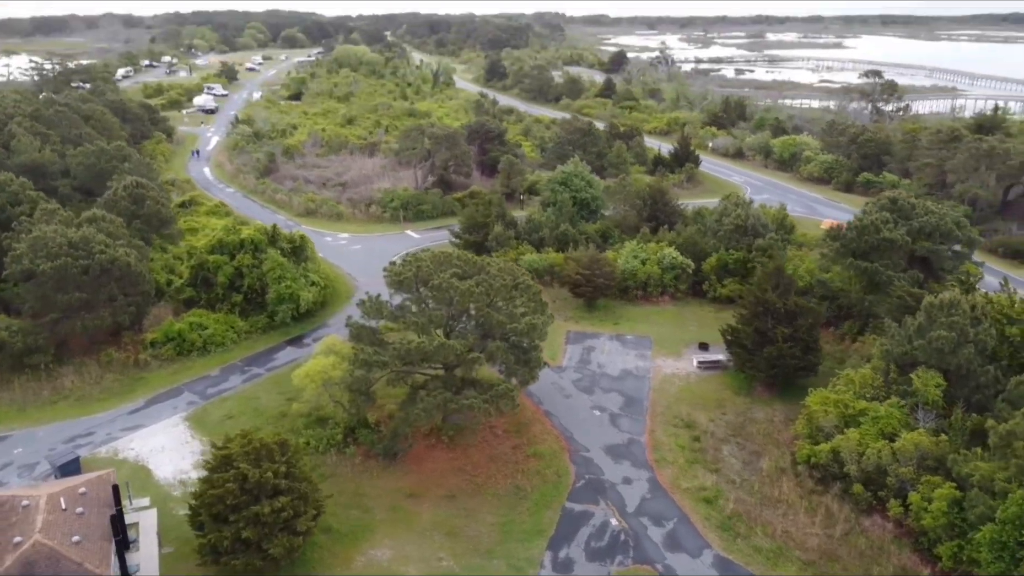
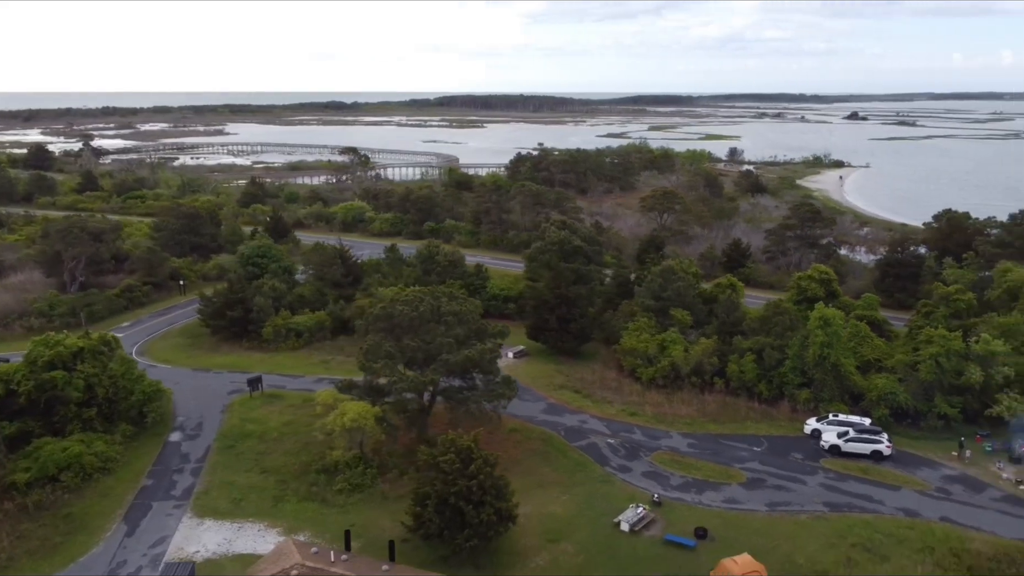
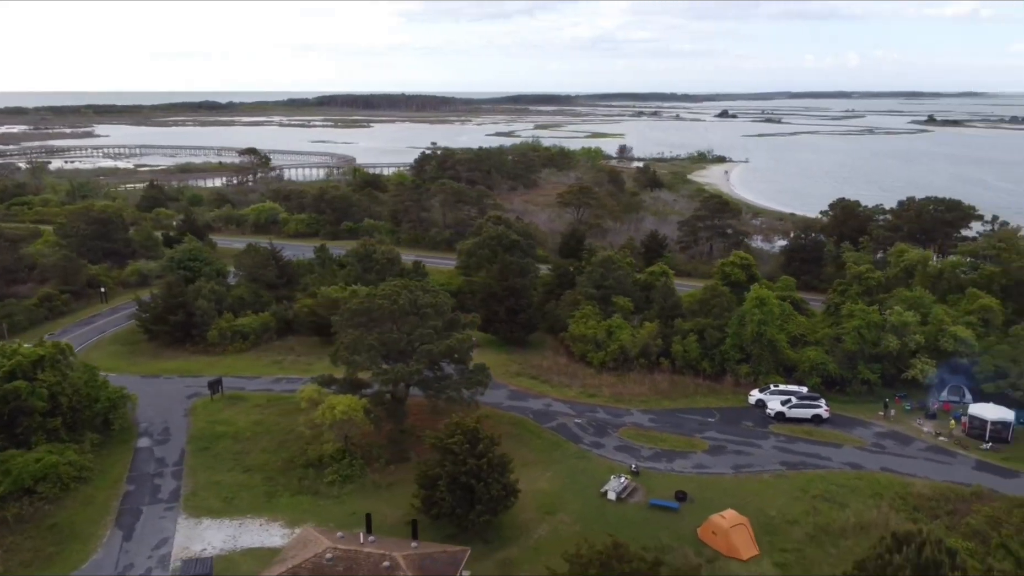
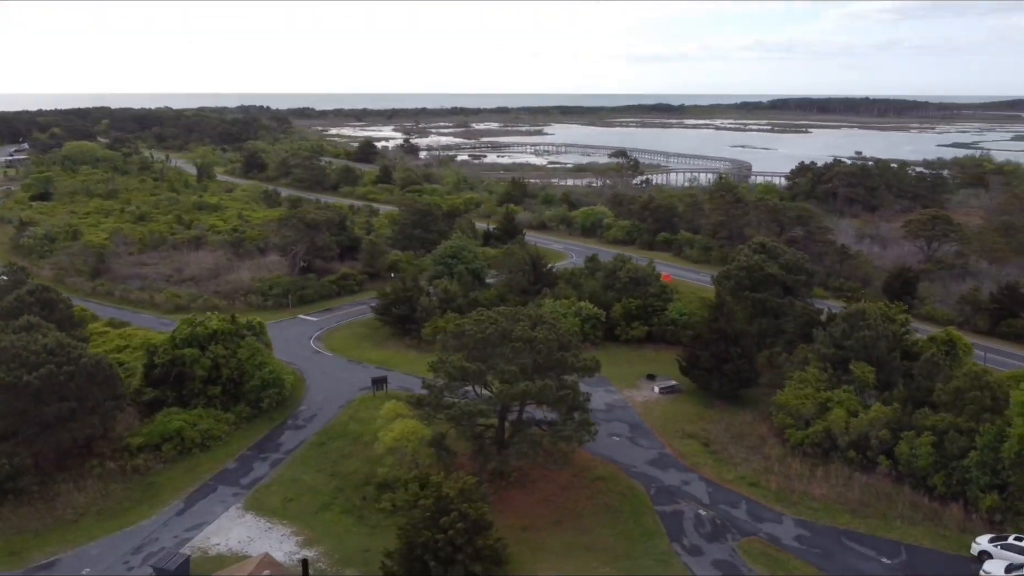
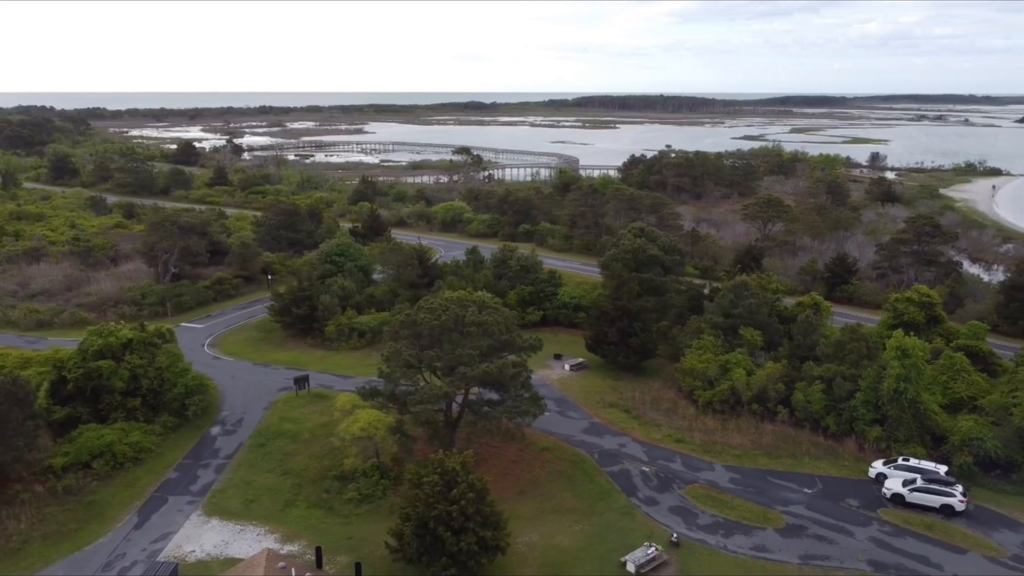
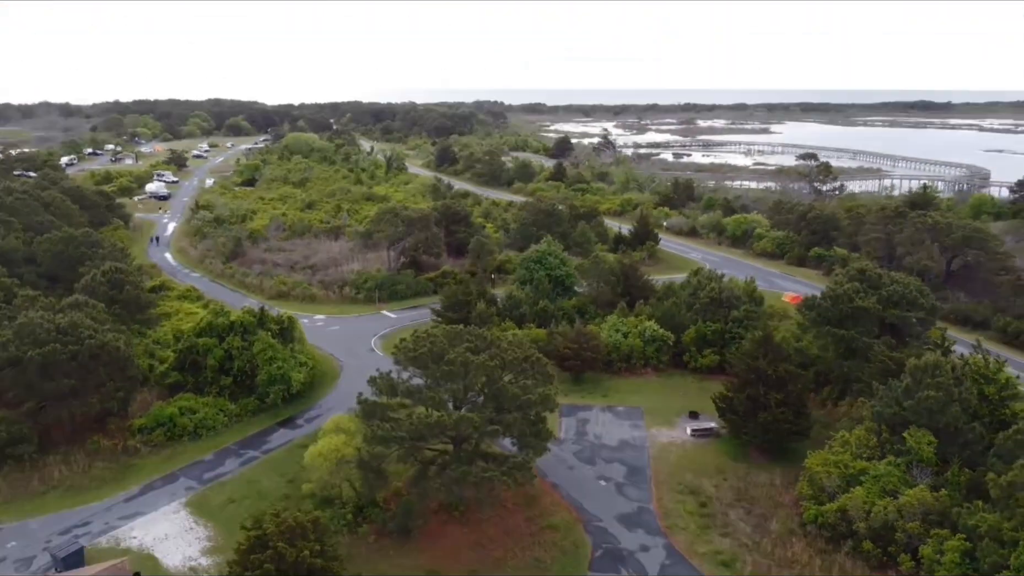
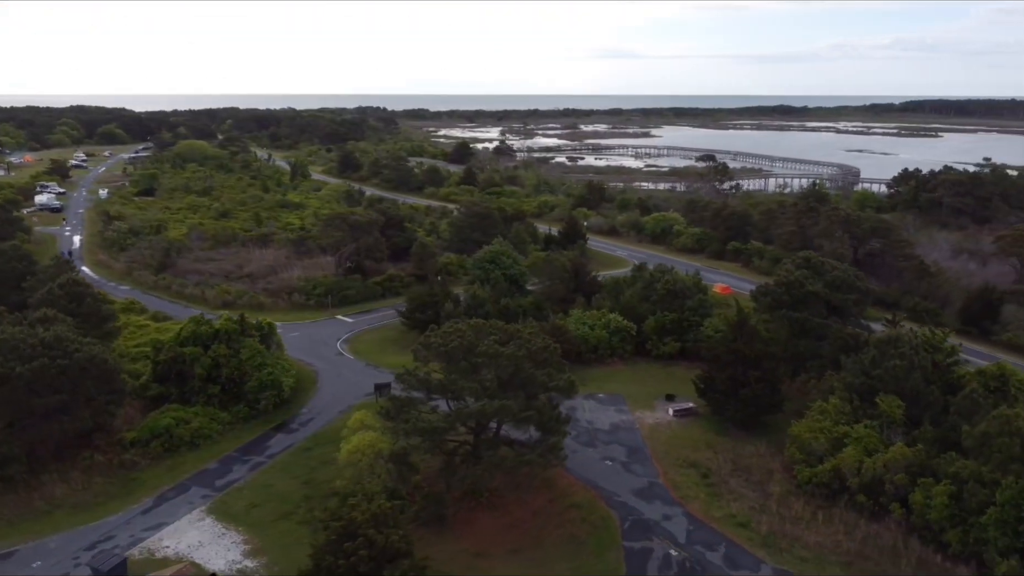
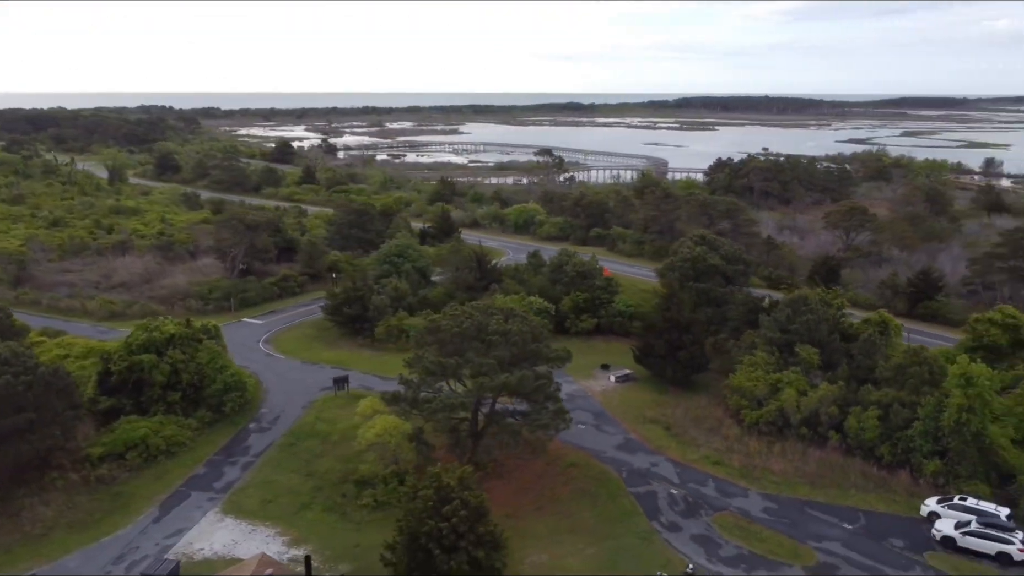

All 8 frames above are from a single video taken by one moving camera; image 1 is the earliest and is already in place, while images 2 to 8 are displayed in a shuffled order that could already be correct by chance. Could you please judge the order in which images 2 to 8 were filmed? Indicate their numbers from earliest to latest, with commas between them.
6, 7, 4, 8, 5, 2, 3
